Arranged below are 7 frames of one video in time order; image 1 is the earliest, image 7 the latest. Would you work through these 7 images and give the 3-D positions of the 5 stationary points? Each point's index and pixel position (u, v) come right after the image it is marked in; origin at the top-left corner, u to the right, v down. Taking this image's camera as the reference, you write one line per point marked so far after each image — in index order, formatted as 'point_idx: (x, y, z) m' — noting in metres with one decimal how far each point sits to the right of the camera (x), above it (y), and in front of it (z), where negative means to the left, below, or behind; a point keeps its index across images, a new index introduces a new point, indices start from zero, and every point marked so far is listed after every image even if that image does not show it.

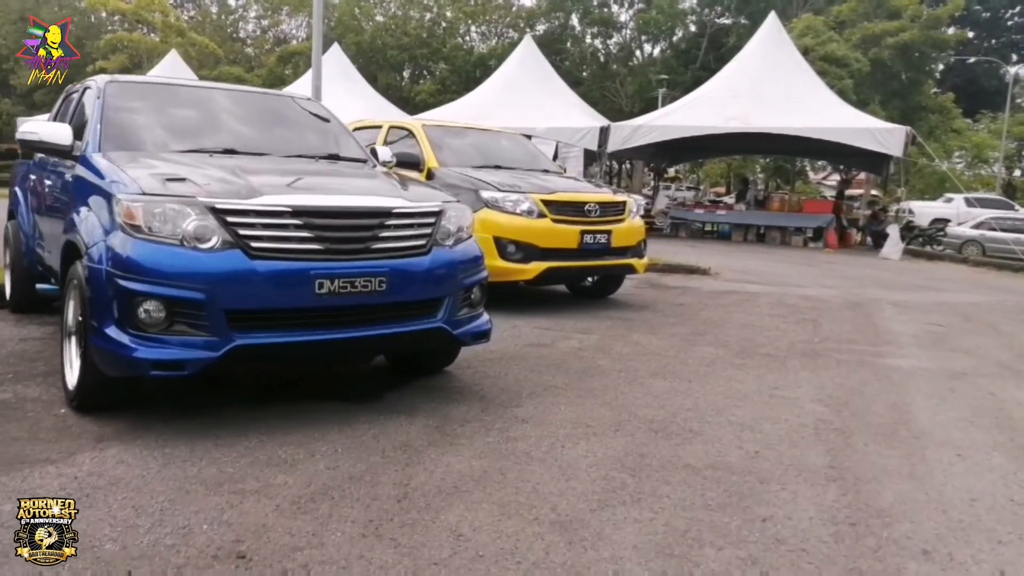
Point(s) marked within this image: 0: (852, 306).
0: (+4.2, -0.2, +9.7) m
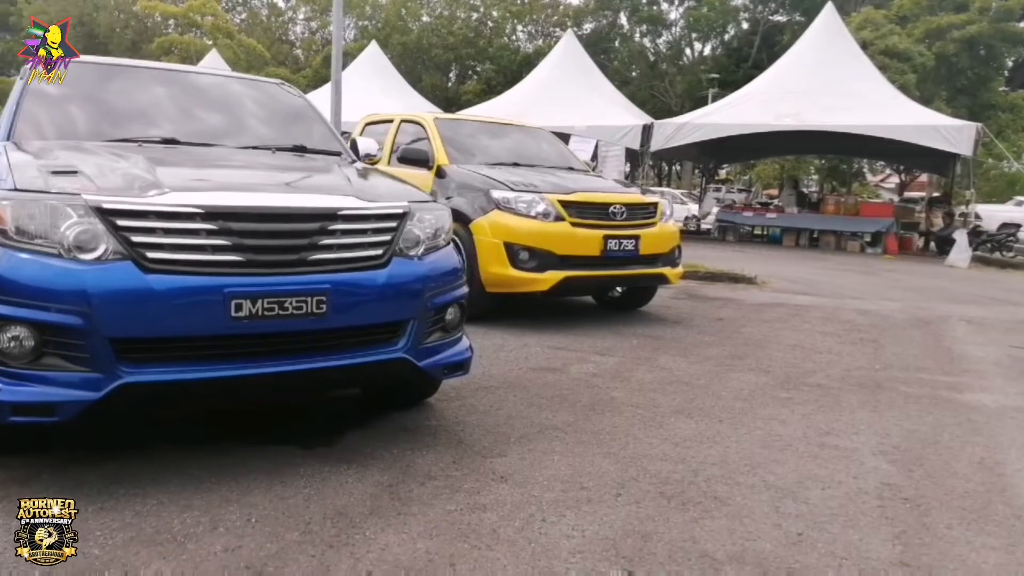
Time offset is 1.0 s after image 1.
0: (+4.4, -0.4, +8.6) m
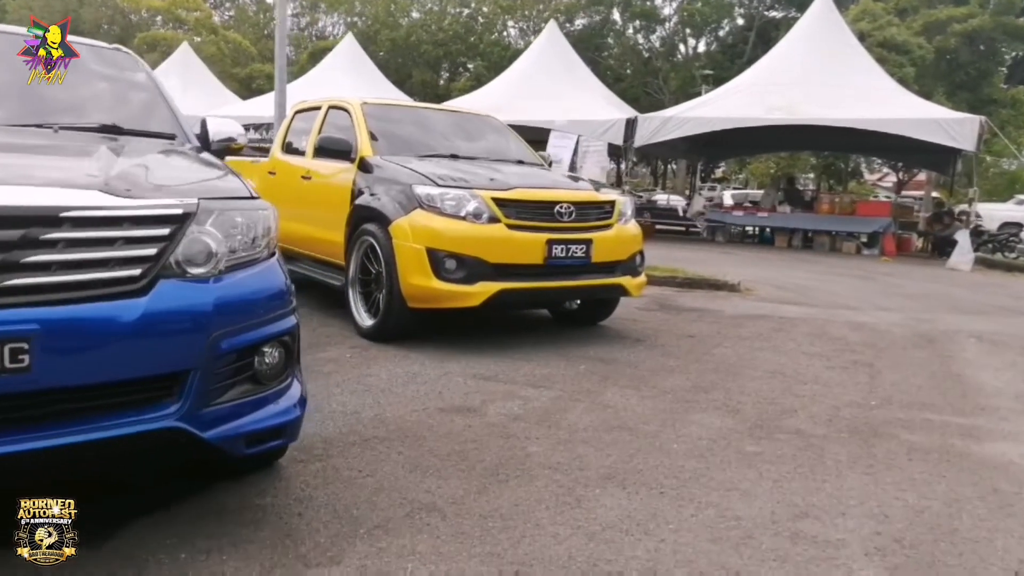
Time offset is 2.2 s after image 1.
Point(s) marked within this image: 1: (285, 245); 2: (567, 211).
0: (+3.8, -0.5, +7.4) m
1: (-2.6, +0.5, +8.9) m
2: (+0.4, +0.6, +6.3) m
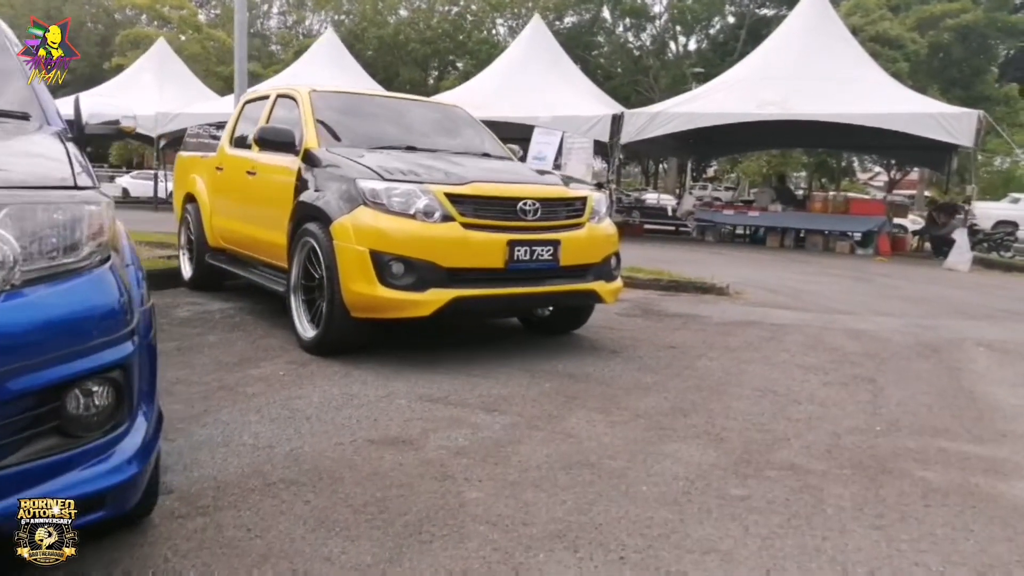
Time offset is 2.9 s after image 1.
0: (+3.5, -0.5, +6.7) m
1: (-2.9, +0.5, +8.2) m
2: (+0.1, +0.6, +5.6) m
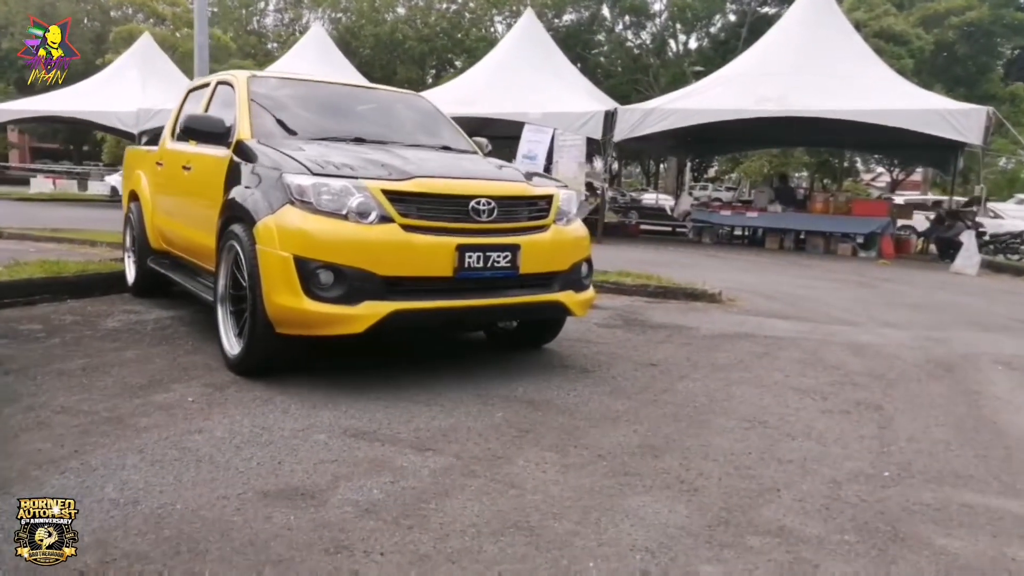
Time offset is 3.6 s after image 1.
0: (+3.2, -0.6, +6.0) m
1: (-3.2, +0.4, +7.4) m
2: (-0.2, +0.5, +4.9) m
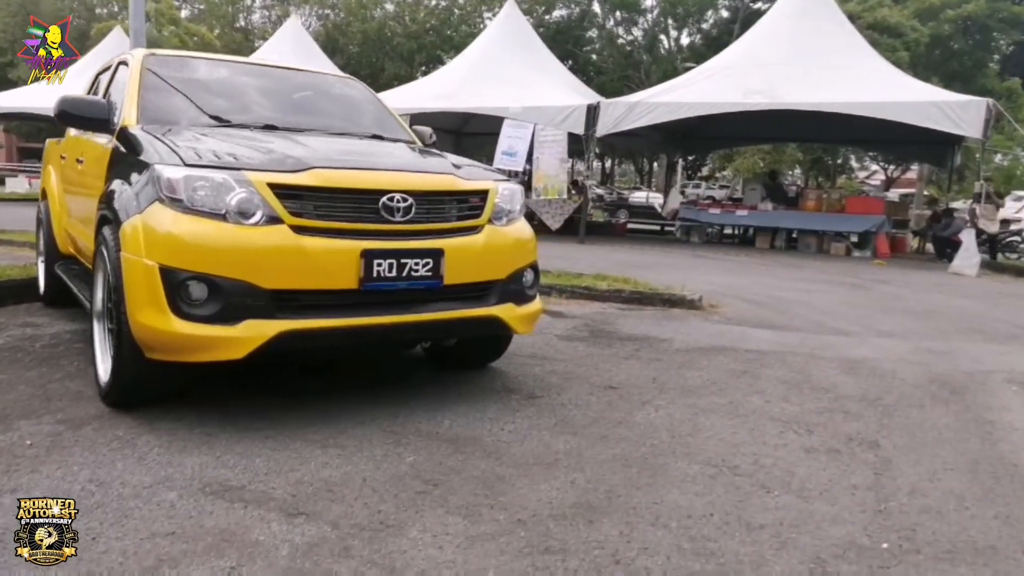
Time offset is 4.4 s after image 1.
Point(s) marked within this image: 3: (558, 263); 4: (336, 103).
0: (+2.8, -0.7, +5.2) m
1: (-3.6, +0.3, +6.6) m
2: (-0.6, +0.4, +4.1) m
3: (+0.7, +0.4, +12.8) m
4: (-1.4, +1.4, +5.9) m
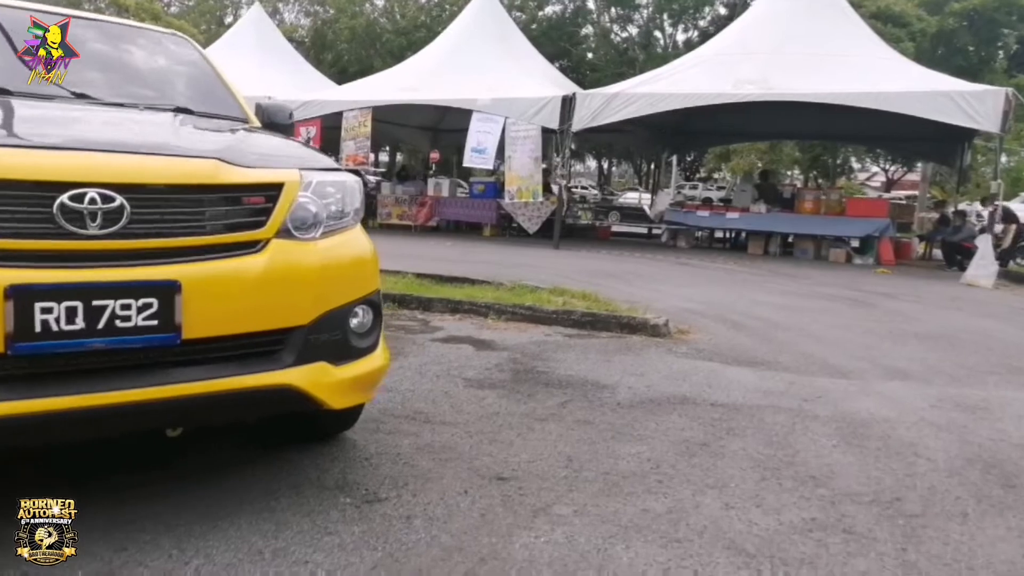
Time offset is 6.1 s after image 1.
0: (+2.1, -0.9, +3.5) m
1: (-4.3, +0.1, +4.9) m
2: (-1.2, +0.2, +2.4) m
3: (+0.1, +0.2, +11.1) m
4: (-2.0, +1.2, +4.3) m
